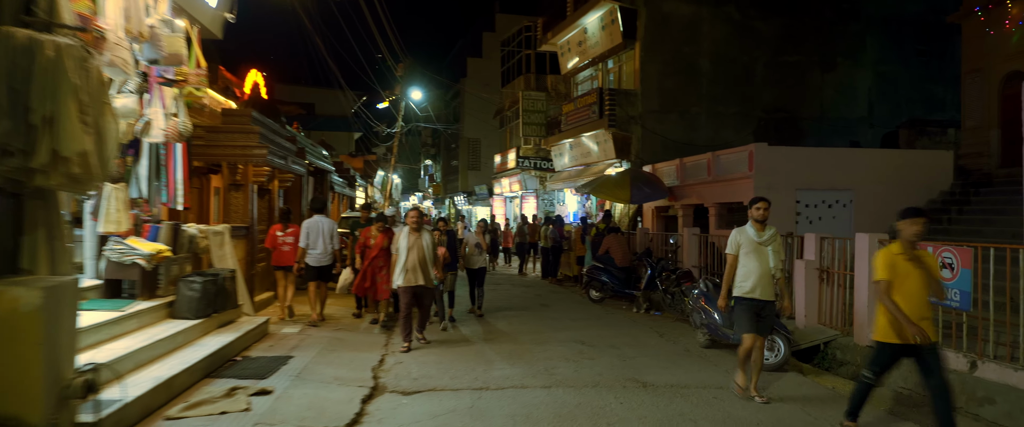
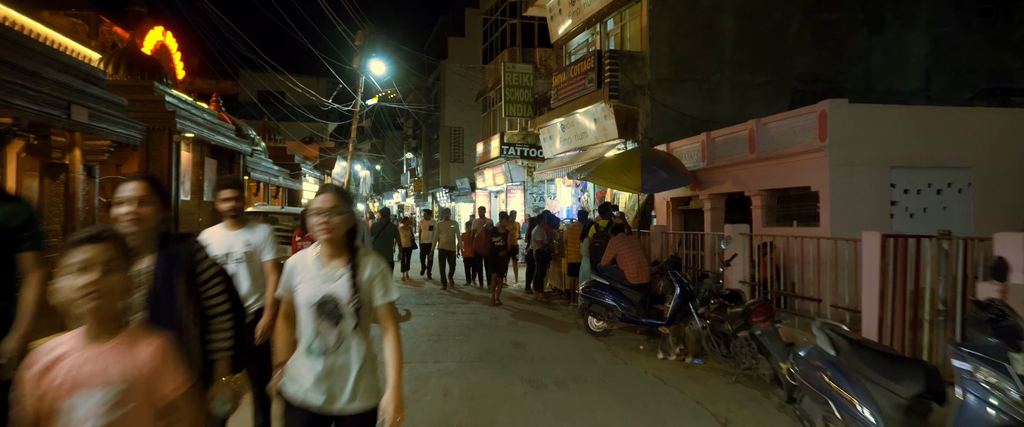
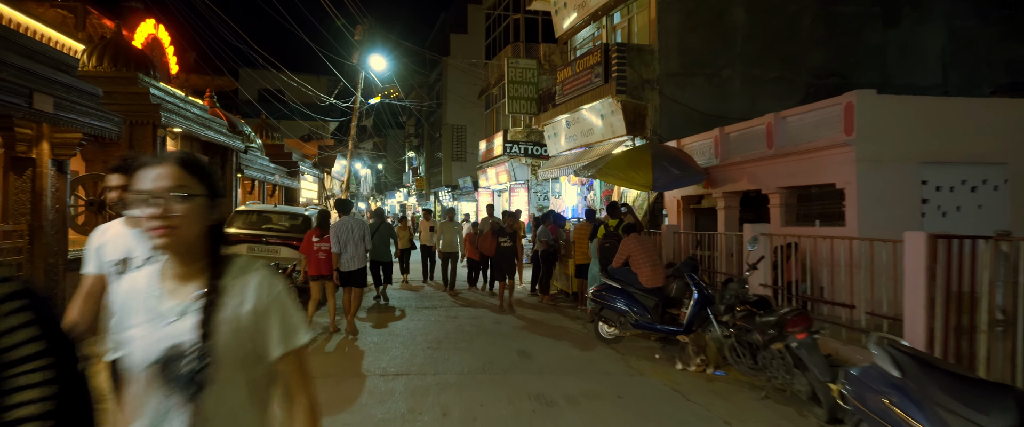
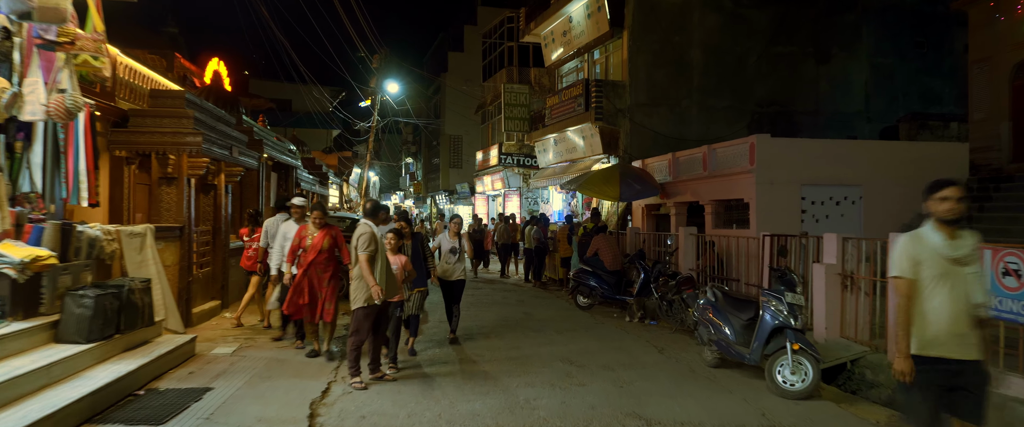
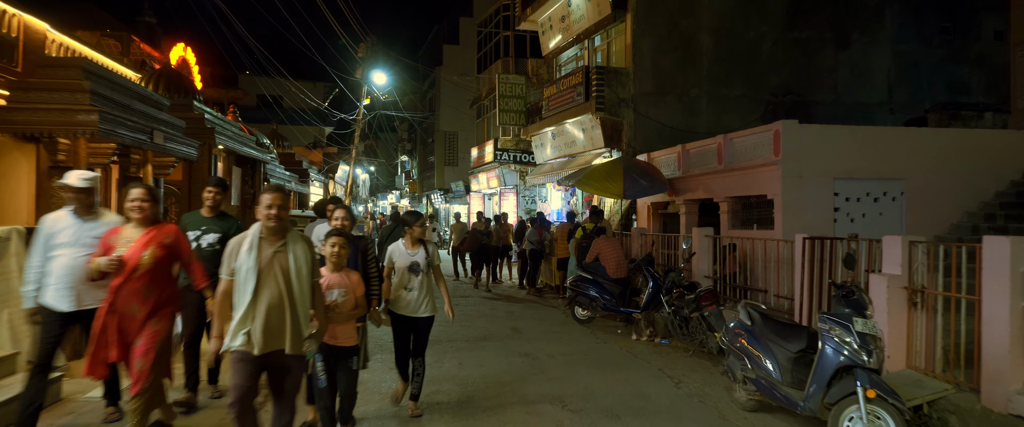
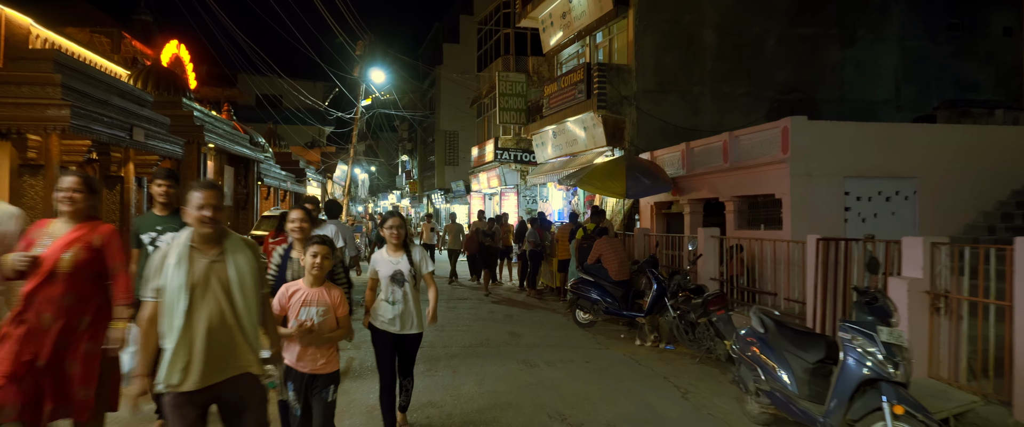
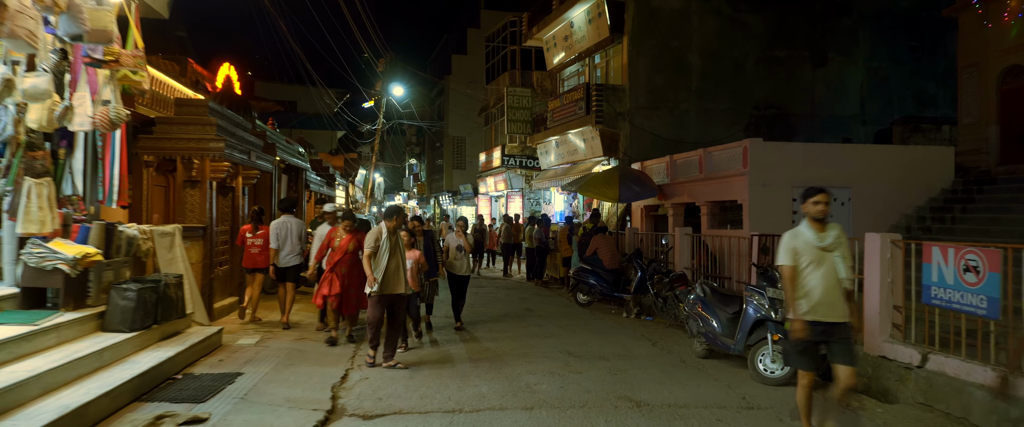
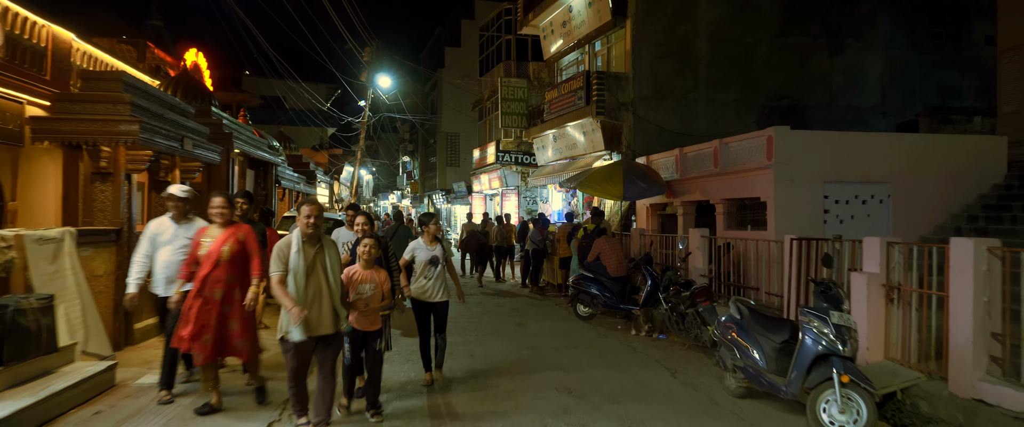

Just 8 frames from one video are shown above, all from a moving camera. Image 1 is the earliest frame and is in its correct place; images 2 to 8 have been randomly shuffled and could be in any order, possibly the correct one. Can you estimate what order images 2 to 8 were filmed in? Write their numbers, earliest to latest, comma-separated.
7, 4, 8, 5, 6, 2, 3
